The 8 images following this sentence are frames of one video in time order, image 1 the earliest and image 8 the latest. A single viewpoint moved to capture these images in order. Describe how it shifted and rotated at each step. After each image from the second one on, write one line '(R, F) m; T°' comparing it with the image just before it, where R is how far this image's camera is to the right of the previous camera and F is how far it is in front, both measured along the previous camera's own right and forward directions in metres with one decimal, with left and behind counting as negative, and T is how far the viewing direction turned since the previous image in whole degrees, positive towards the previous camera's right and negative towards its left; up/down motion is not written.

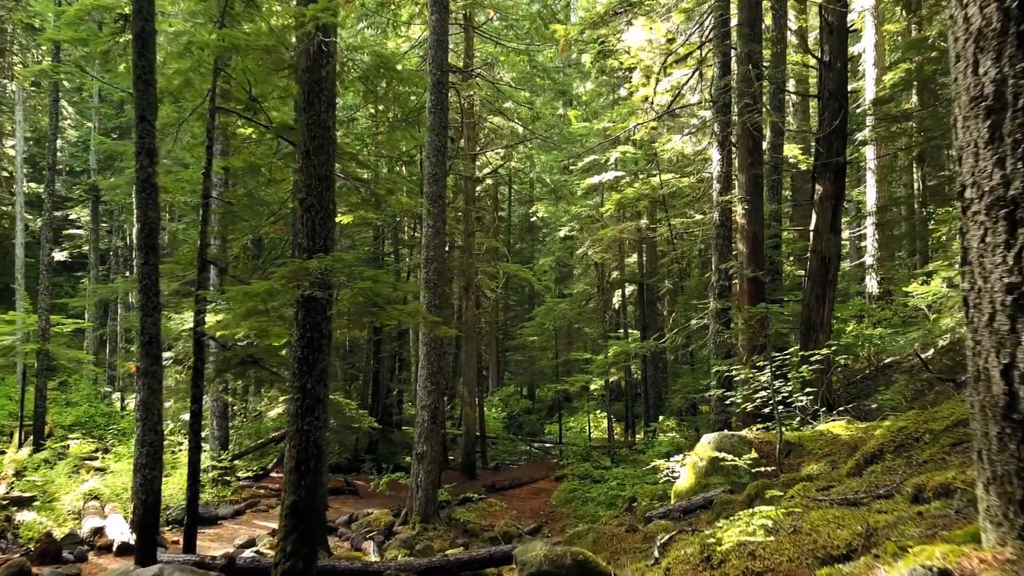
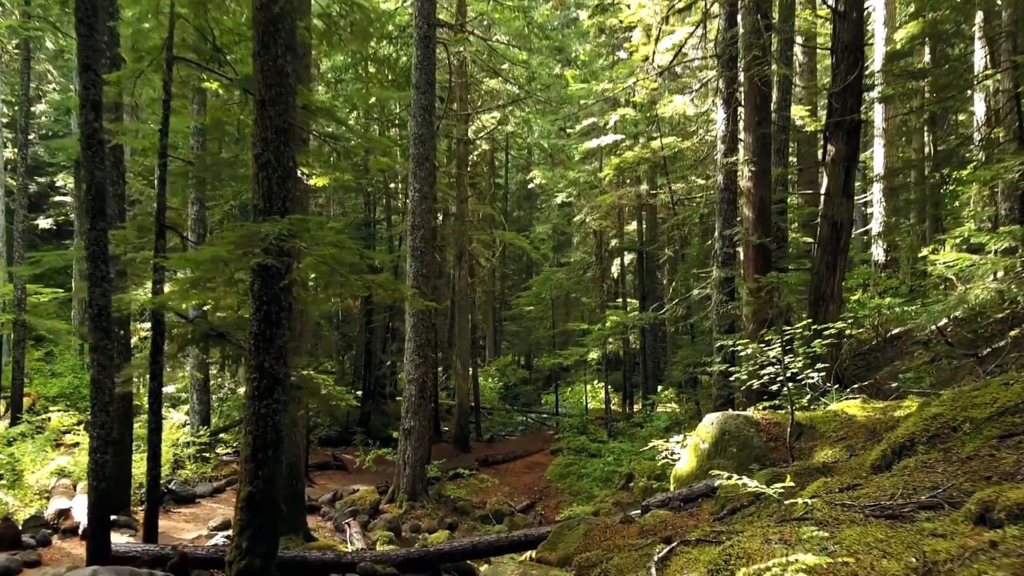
(+0.1, +0.6) m; 0°
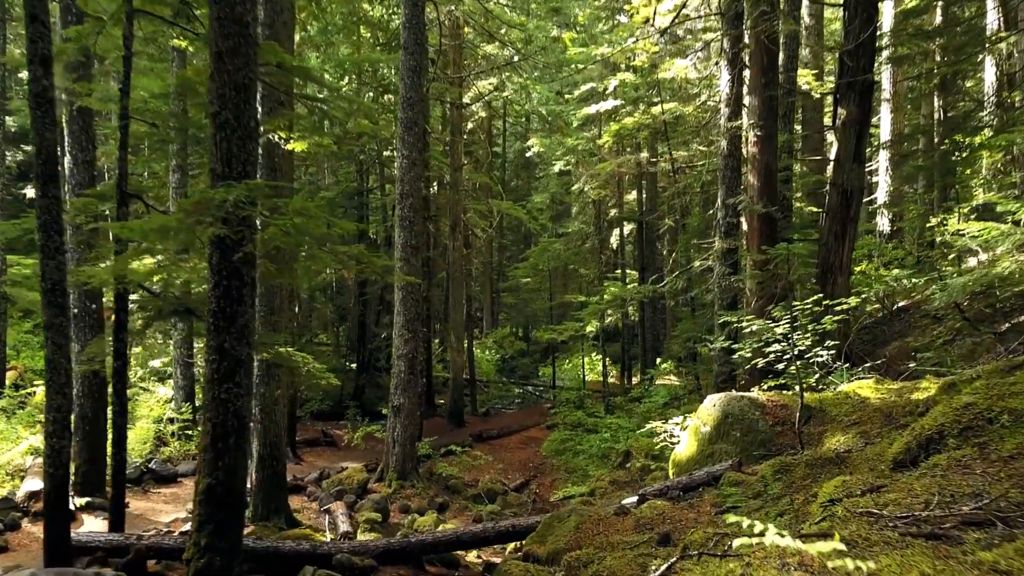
(+0.1, +0.5) m; 0°
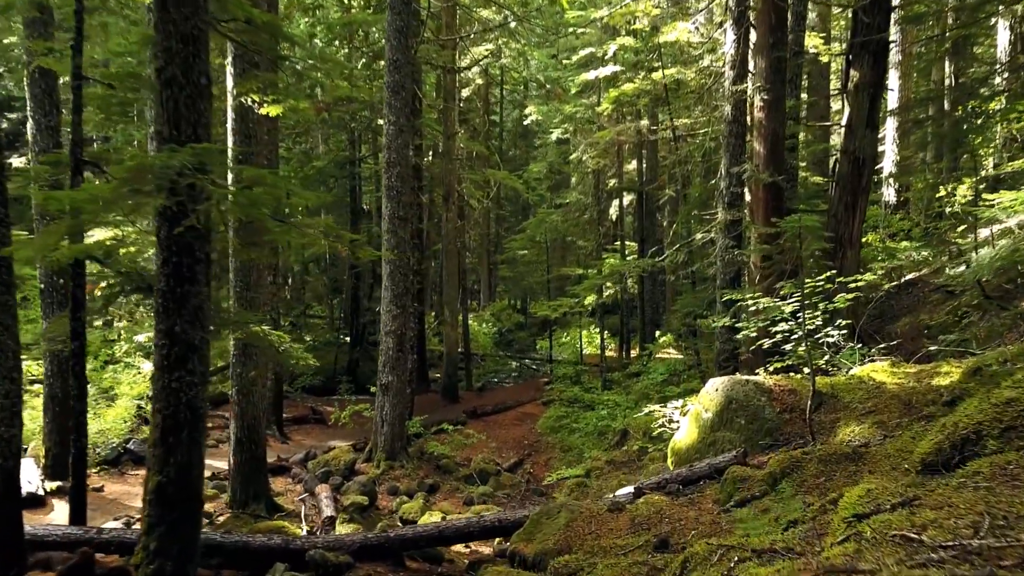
(+0.1, +0.5) m; 0°
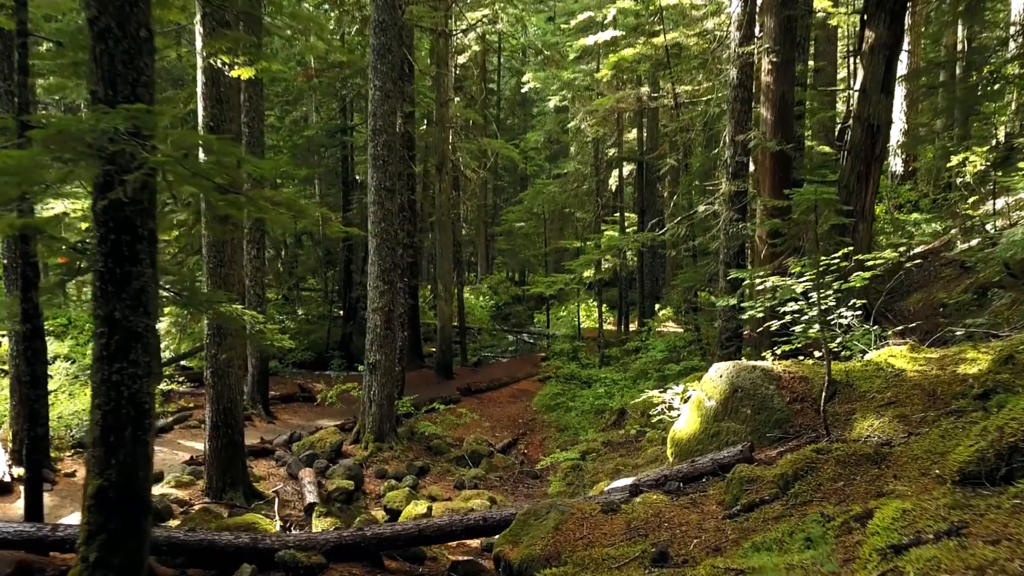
(+0.1, +0.5) m; 0°
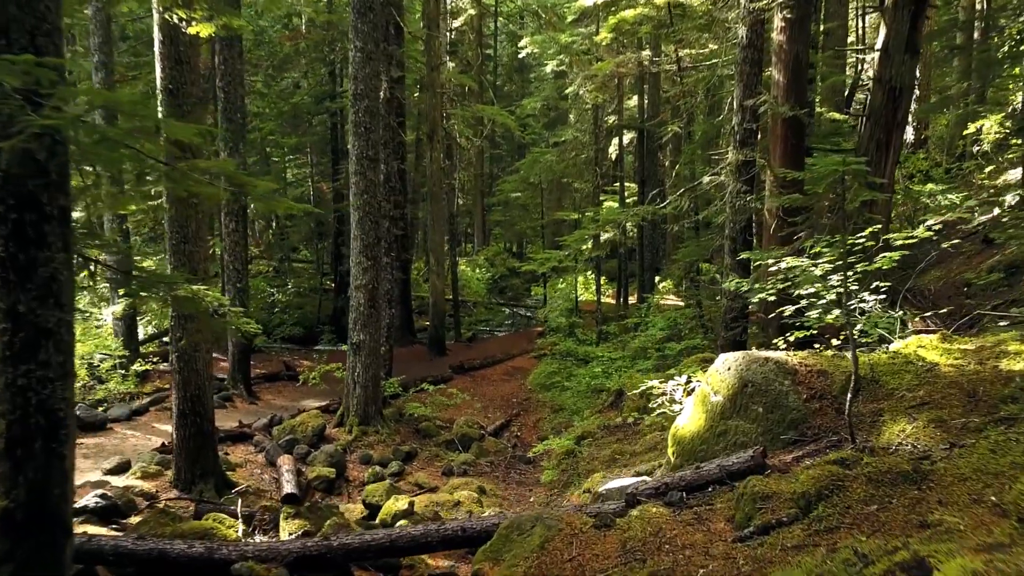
(+0.1, +0.6) m; 0°
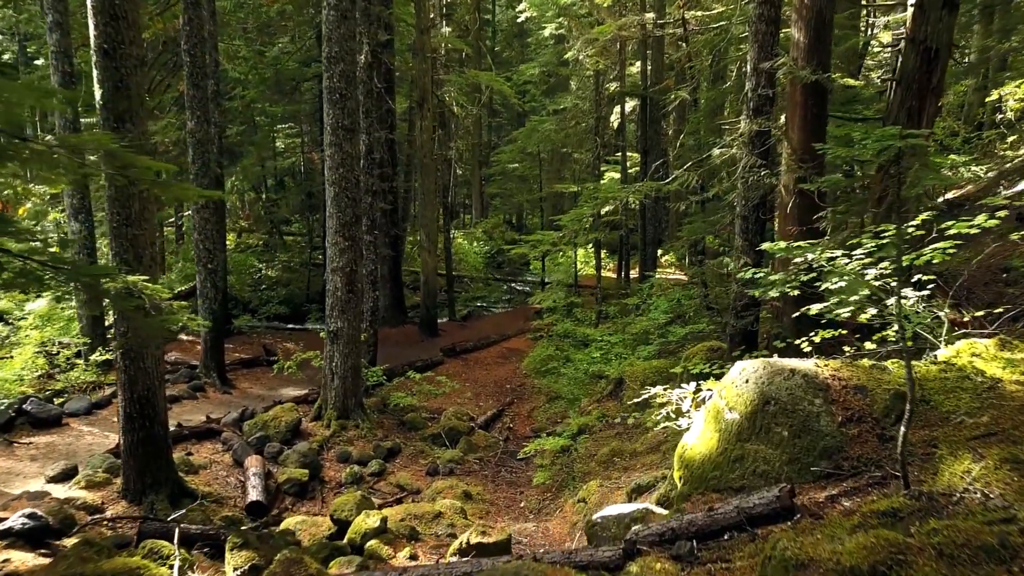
(+0.1, +0.8) m; 0°
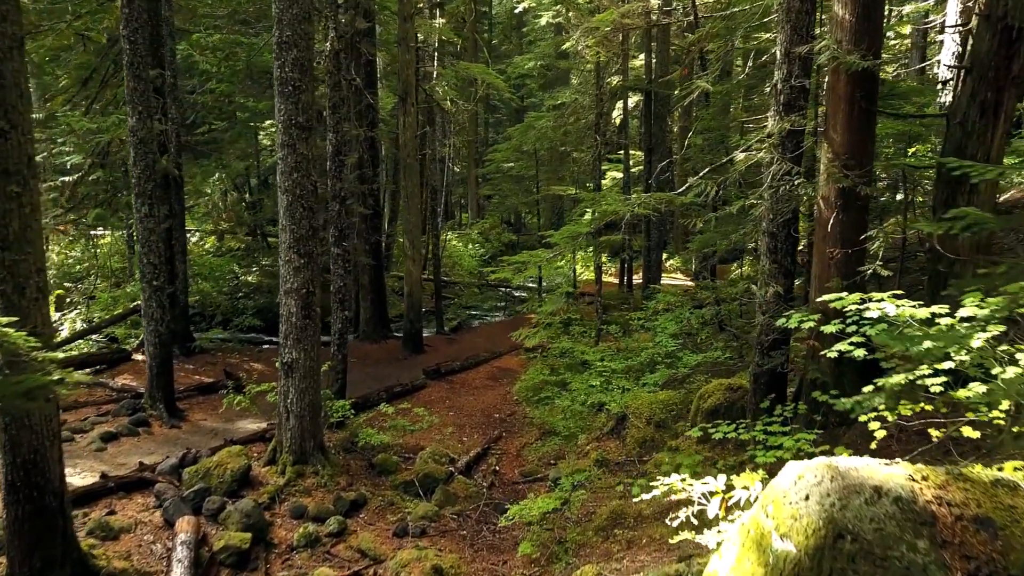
(+0.2, +1.2) m; 0°
